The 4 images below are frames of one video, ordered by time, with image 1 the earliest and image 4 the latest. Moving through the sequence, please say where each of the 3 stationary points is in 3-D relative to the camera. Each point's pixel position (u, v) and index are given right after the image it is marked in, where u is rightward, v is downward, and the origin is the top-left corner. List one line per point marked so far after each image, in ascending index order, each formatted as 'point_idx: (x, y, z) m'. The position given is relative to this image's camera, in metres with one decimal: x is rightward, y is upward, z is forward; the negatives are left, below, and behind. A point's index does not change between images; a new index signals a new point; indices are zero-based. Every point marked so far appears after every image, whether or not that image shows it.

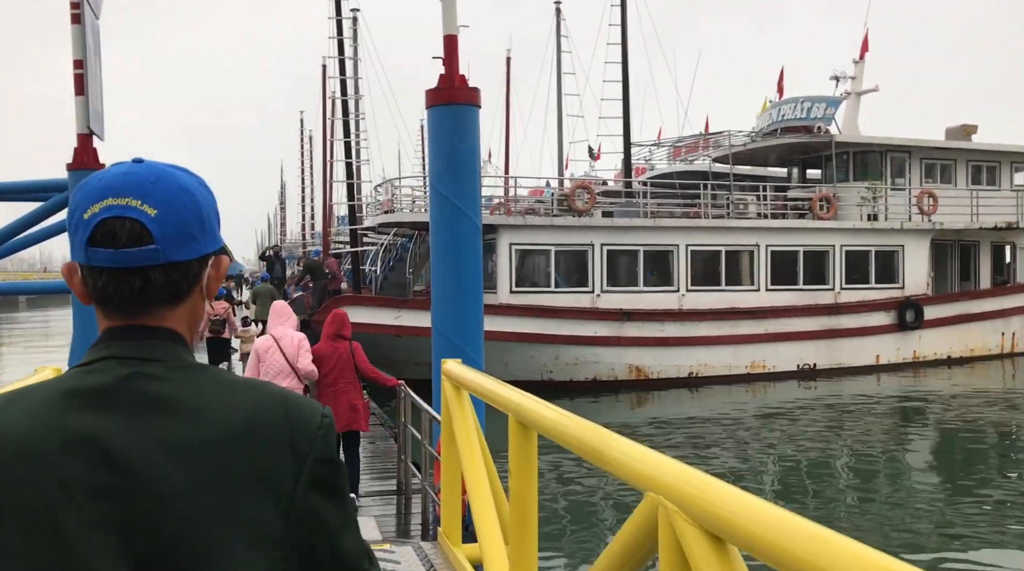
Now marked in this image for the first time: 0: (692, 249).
0: (+3.0, +0.6, +15.3) m
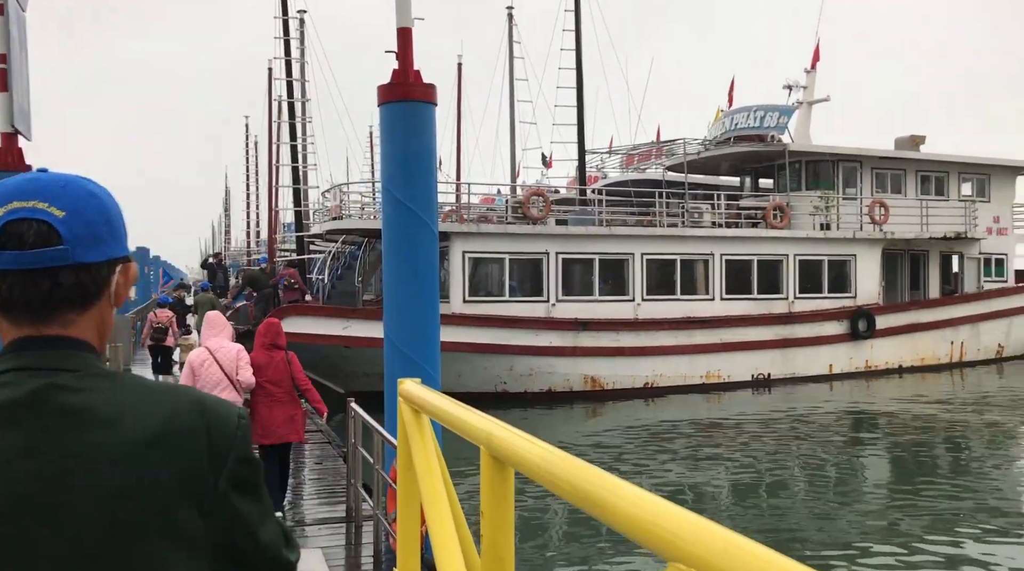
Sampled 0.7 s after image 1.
0: (+2.2, +0.5, +15.1) m
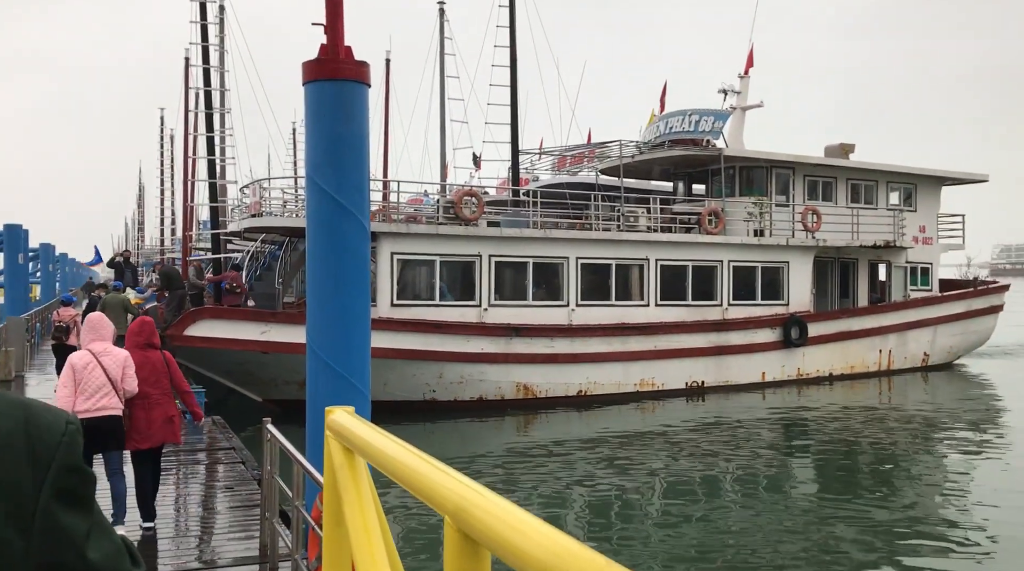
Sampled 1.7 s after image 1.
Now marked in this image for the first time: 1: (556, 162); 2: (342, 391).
0: (+1.1, +0.4, +14.7) m
1: (+0.9, +2.6, +19.7) m
2: (-0.9, -0.6, +5.1) m
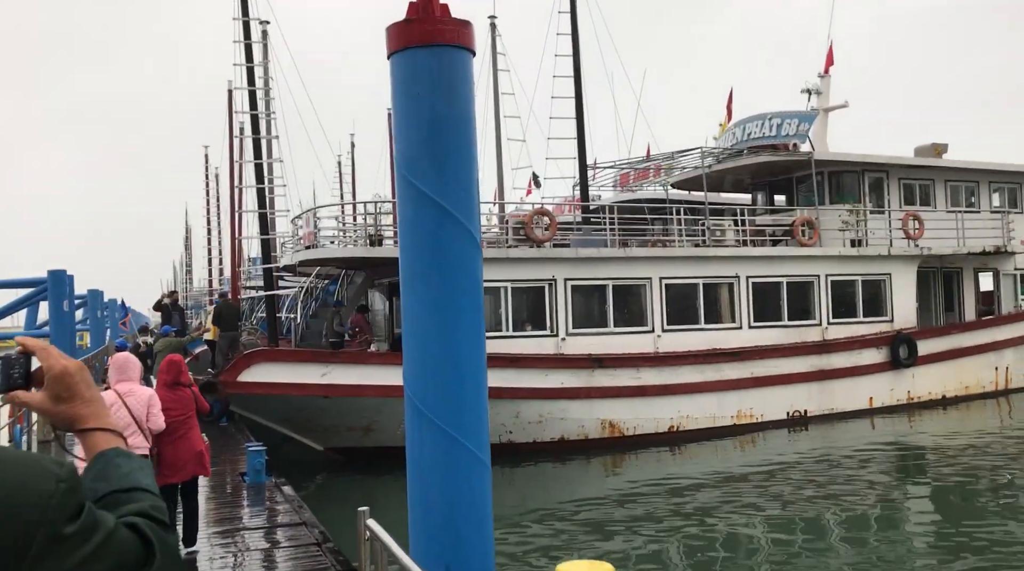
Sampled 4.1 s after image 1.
0: (+2.2, 0.0, +13.3) m
1: (+2.2, +2.1, +18.4) m
2: (-0.2, -0.7, +3.8) m
